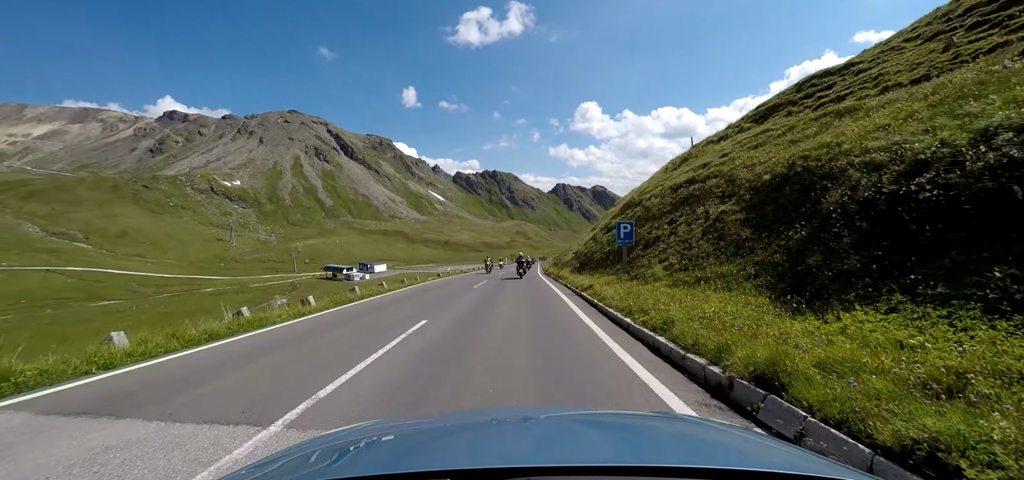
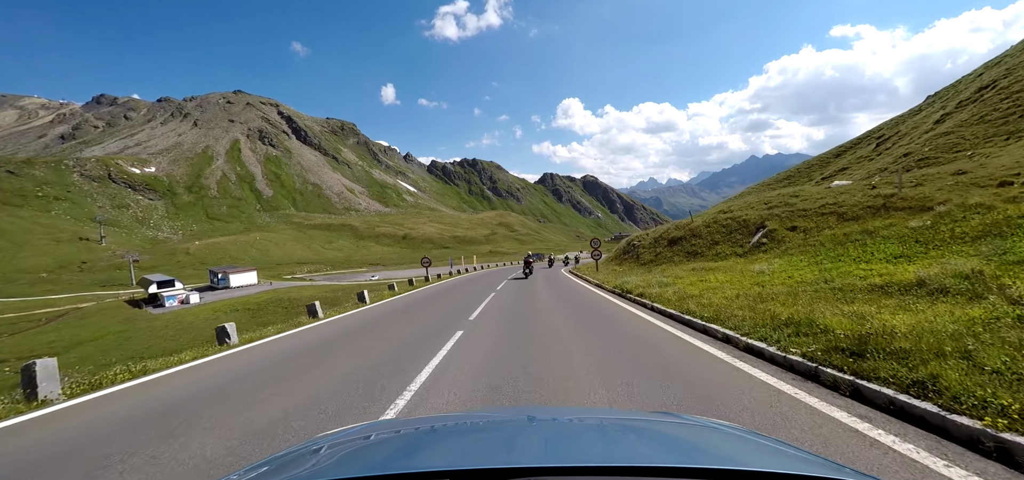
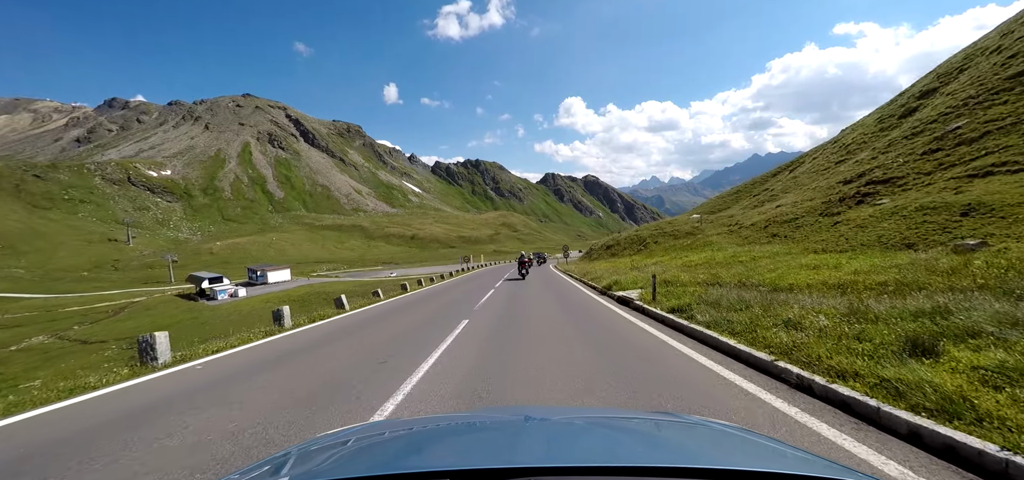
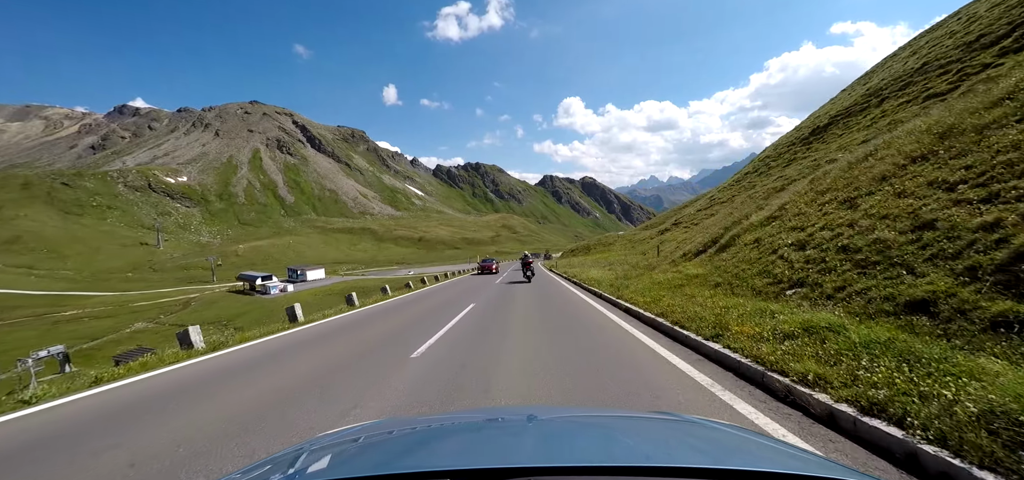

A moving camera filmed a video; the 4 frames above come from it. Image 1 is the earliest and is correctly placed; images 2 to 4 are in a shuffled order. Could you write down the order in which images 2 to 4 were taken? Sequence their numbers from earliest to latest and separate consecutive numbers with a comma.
4, 3, 2
